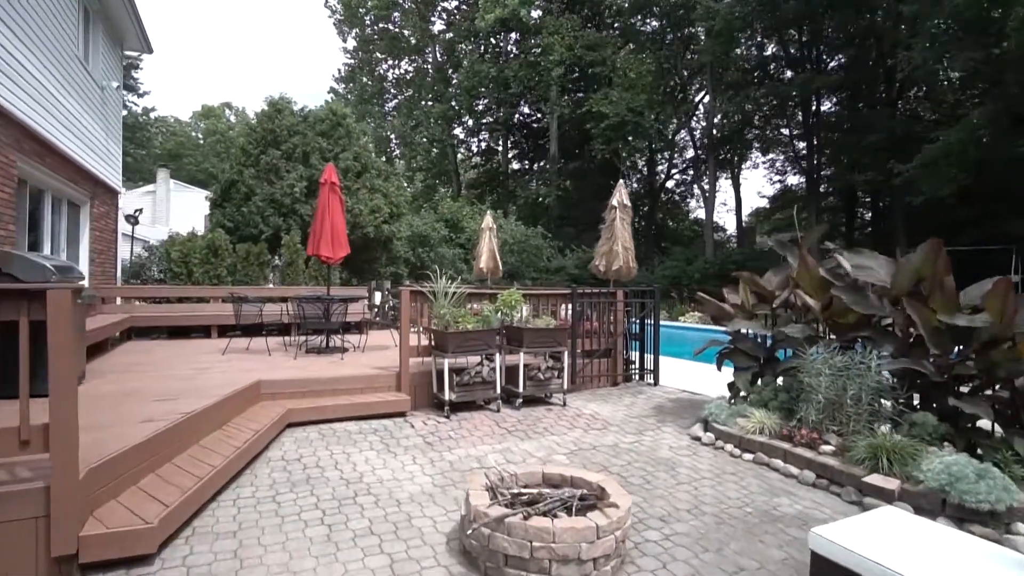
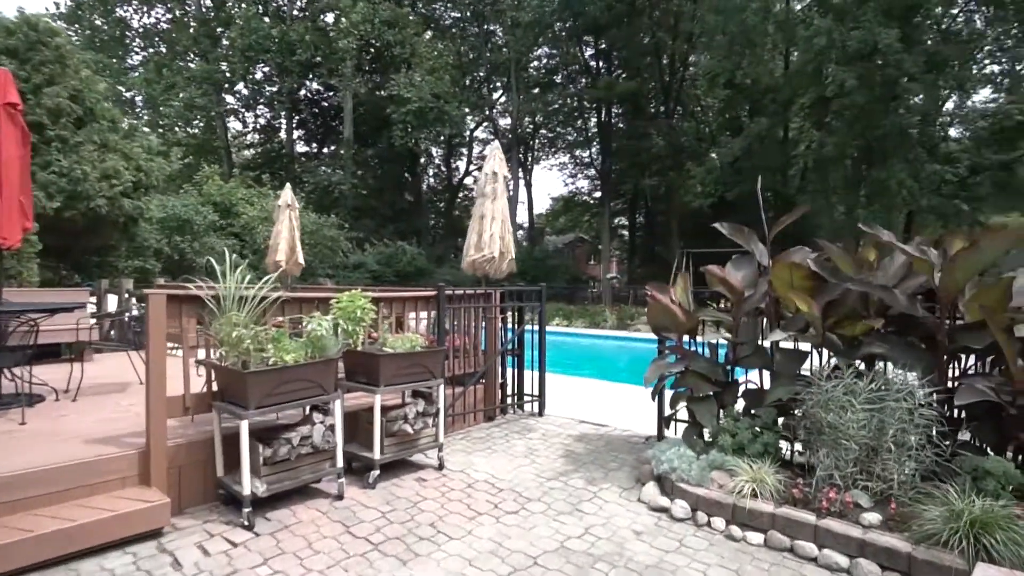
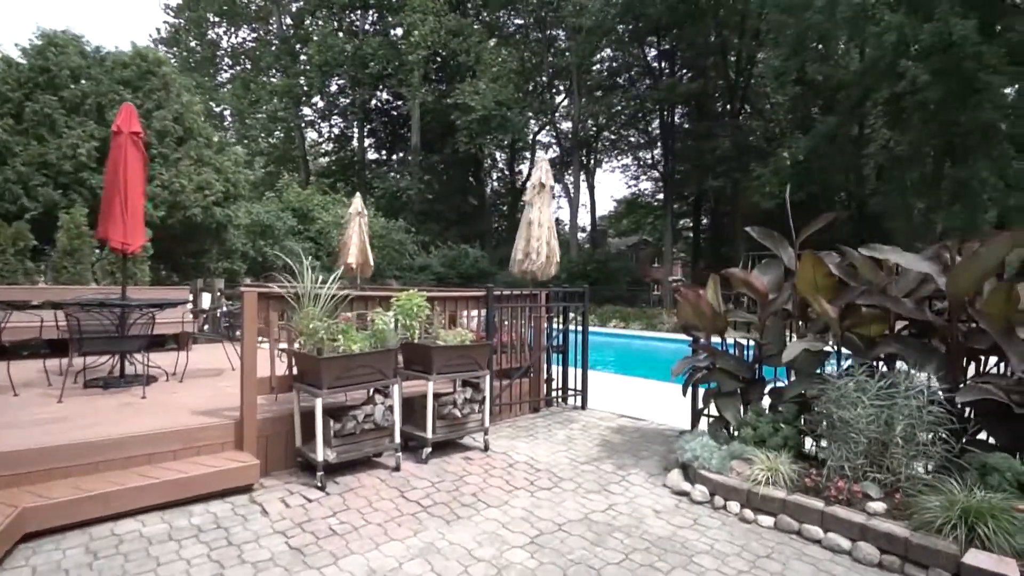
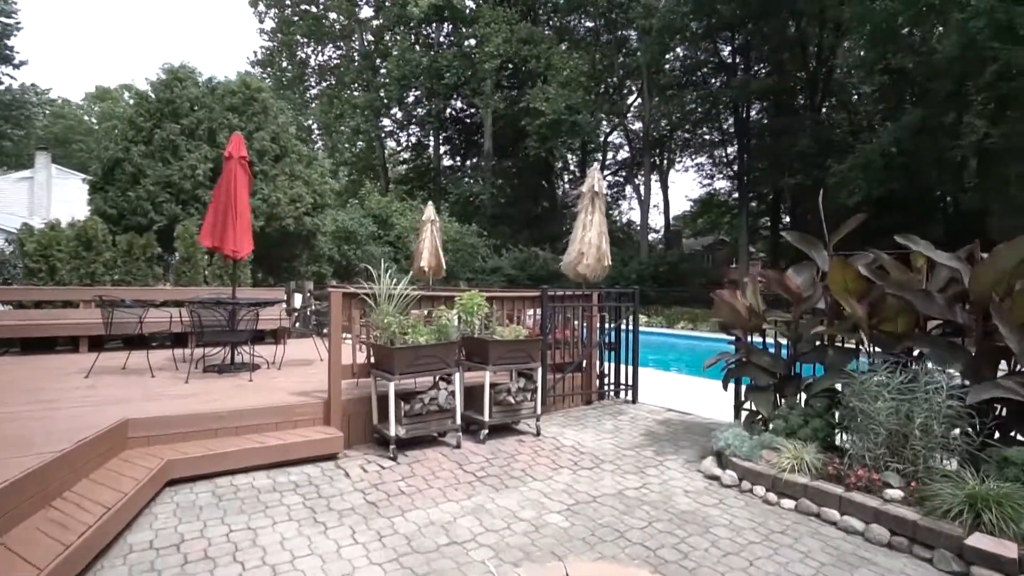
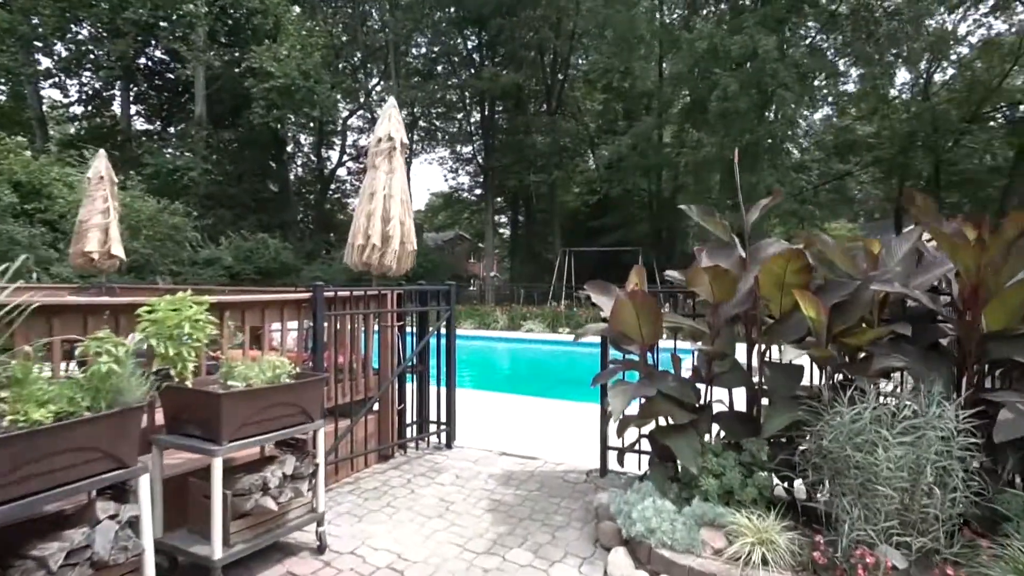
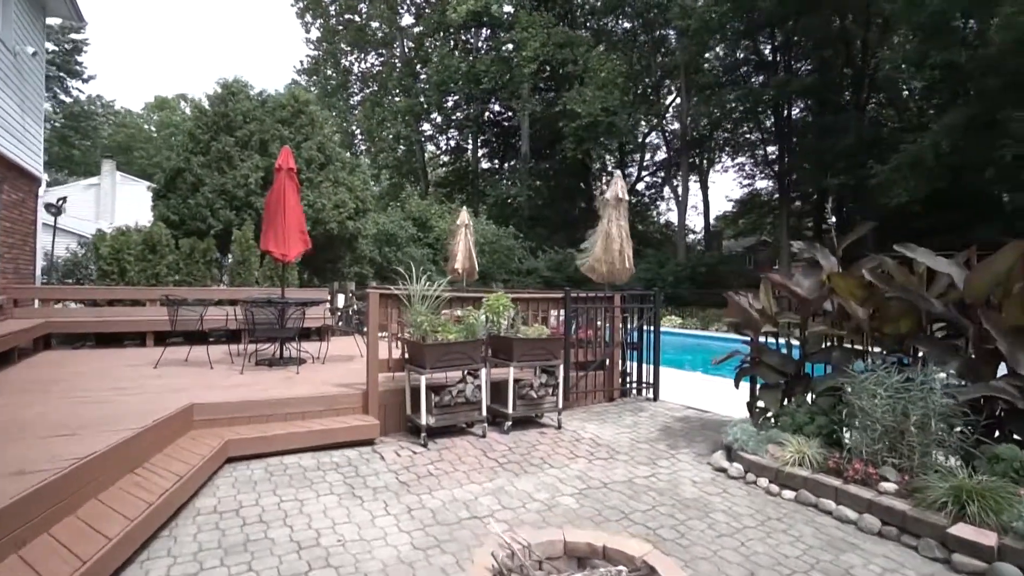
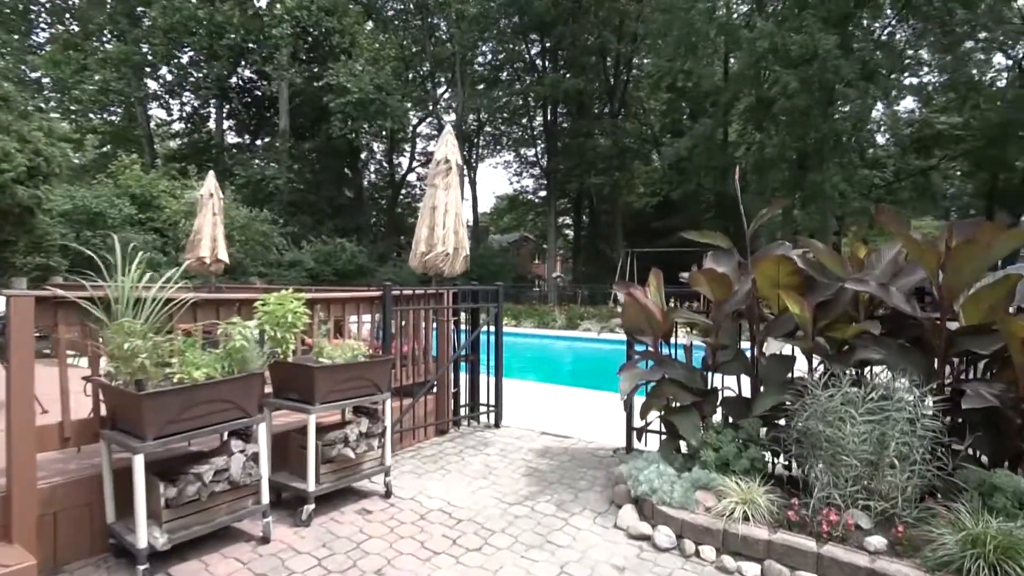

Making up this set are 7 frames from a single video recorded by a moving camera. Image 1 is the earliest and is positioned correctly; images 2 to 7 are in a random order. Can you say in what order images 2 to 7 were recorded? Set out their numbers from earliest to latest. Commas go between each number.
6, 4, 3, 2, 7, 5
